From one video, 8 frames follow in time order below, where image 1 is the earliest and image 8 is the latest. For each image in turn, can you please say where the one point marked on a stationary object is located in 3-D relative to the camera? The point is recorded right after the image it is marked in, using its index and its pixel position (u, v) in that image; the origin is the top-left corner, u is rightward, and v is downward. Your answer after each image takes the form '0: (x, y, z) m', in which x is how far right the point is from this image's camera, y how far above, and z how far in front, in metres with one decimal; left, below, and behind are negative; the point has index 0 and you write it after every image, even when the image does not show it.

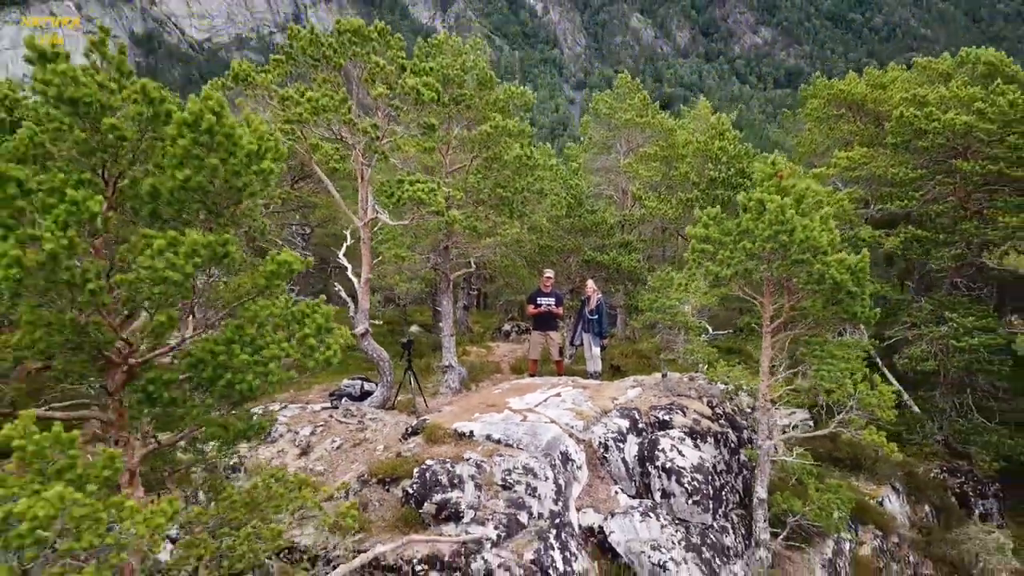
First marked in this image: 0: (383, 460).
0: (-2.1, -2.7, +14.3) m
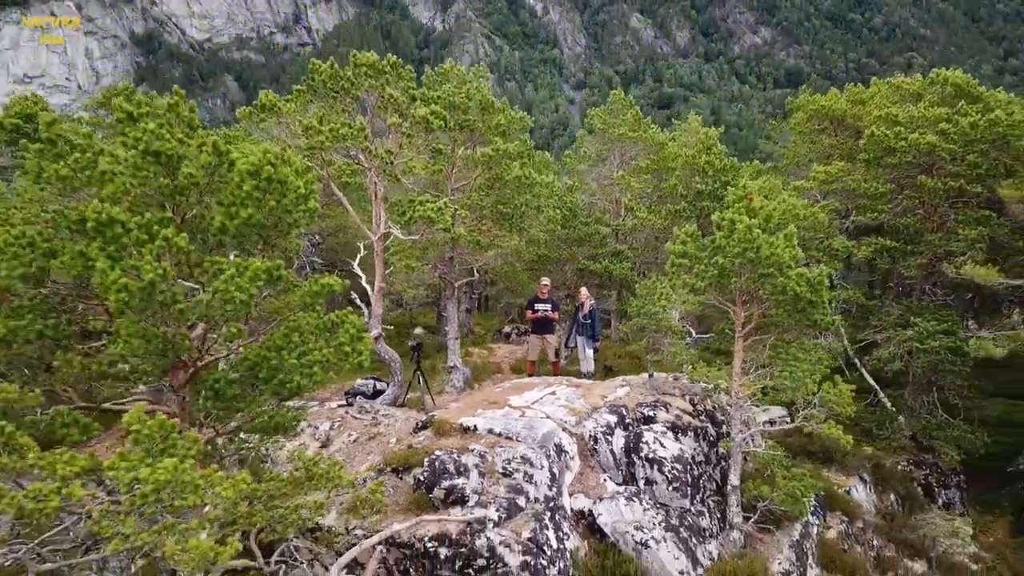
0: (-2.1, -2.9, +16.1) m
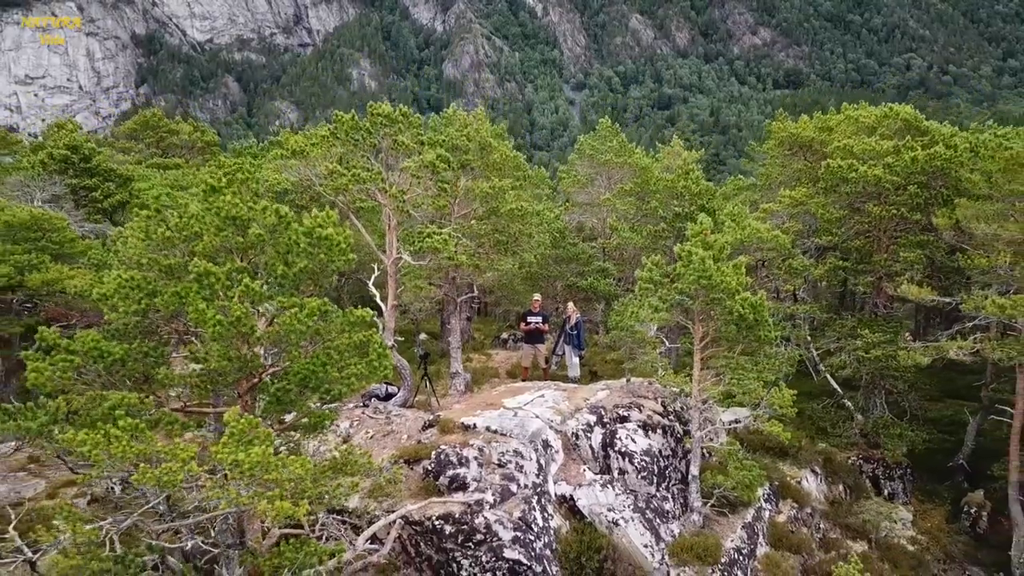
0: (-2.2, -3.3, +19.1) m
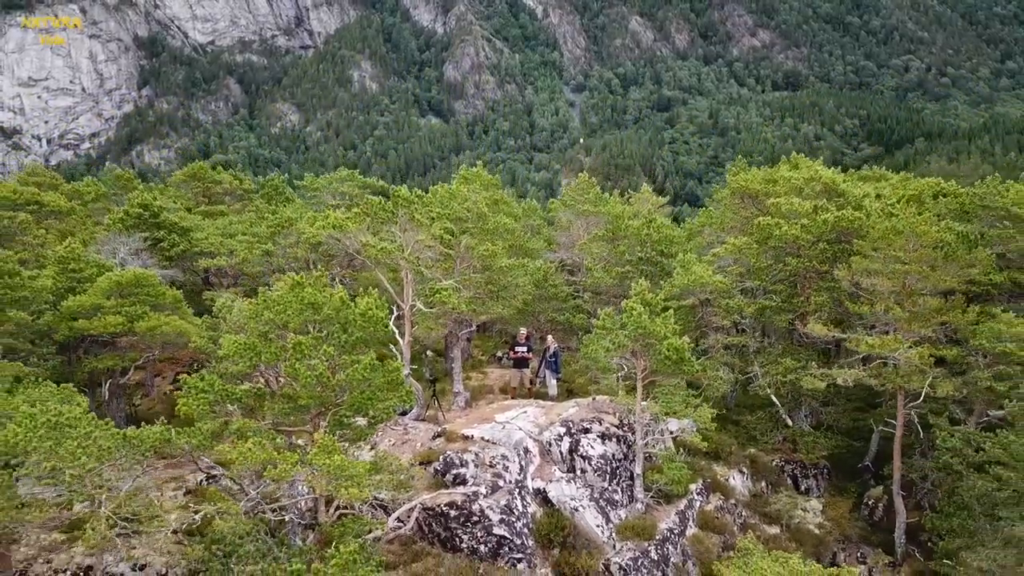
0: (-2.6, -4.5, +25.4) m
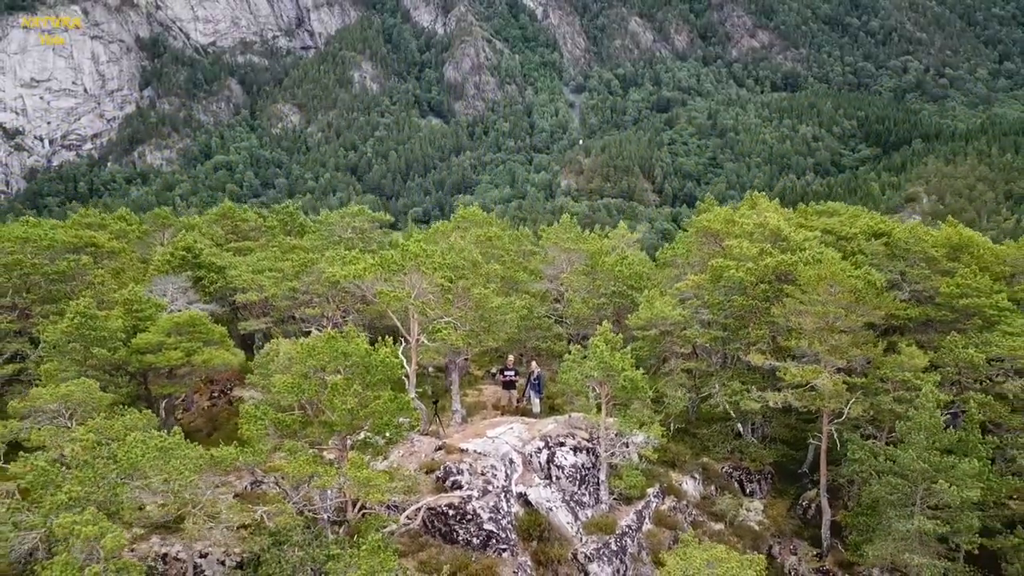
0: (-3.0, -6.0, +31.2) m
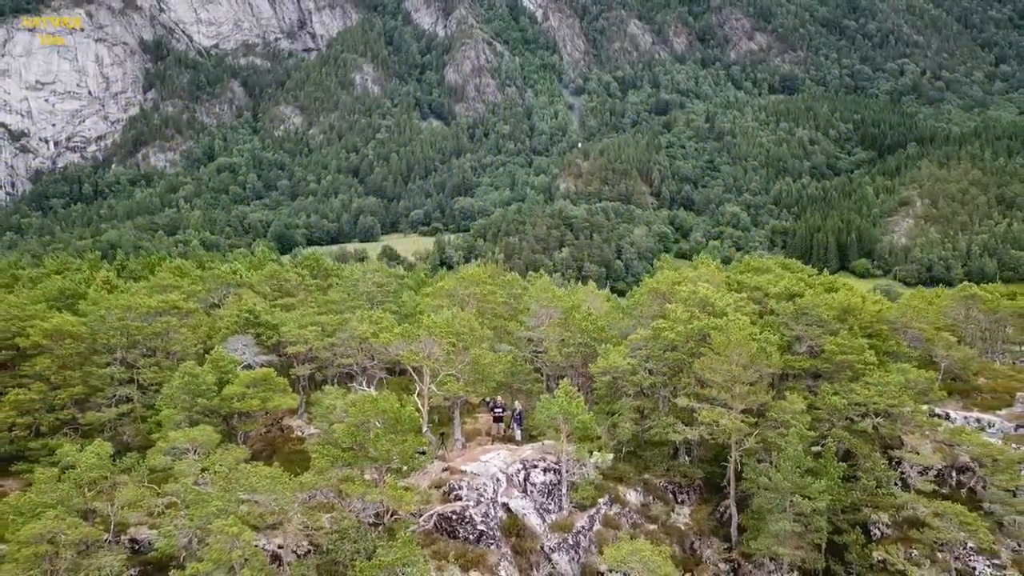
0: (-3.7, -9.1, +43.0) m
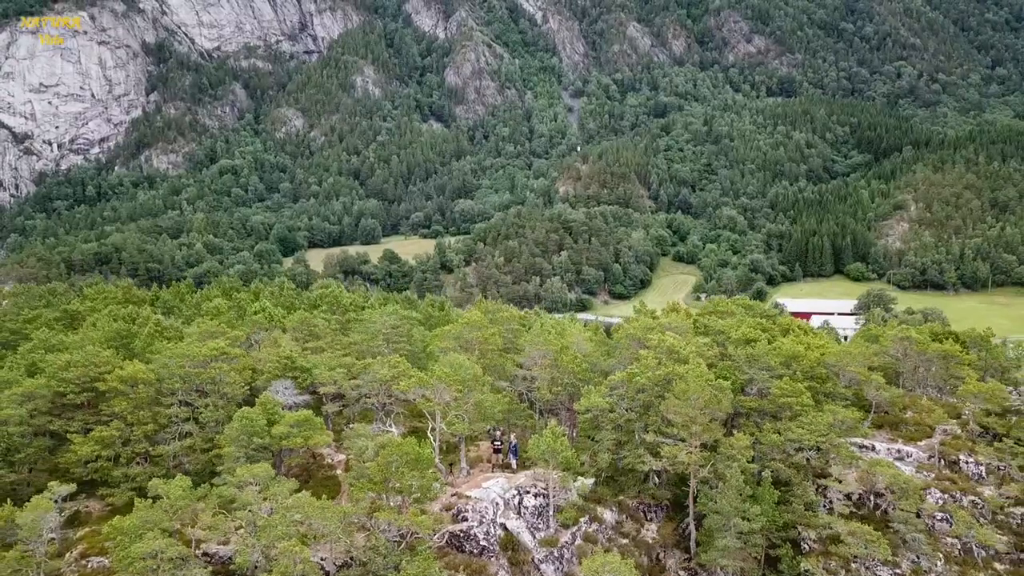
0: (-3.9, -12.6, +52.8) m
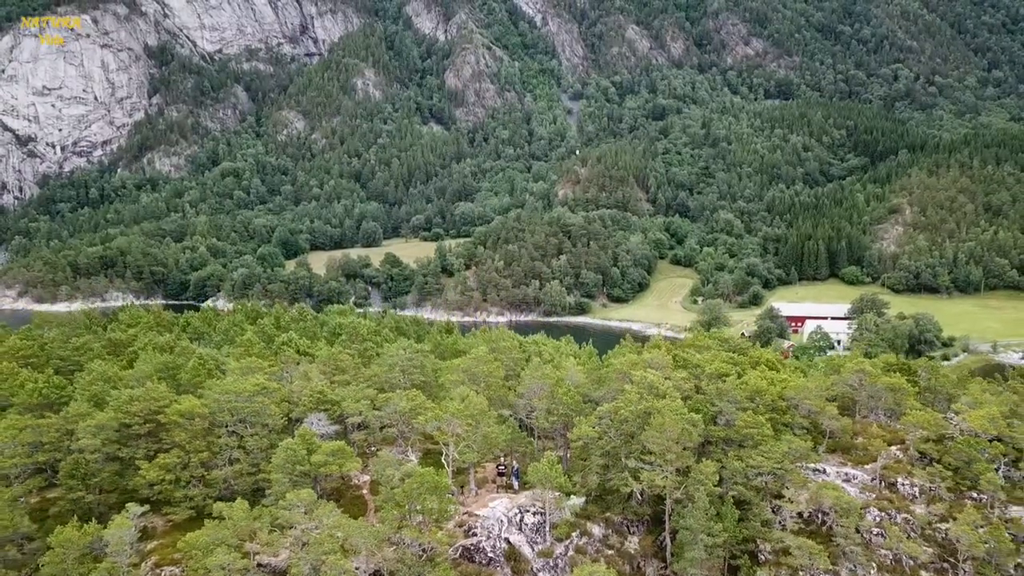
0: (-3.7, -16.1, +62.5) m
